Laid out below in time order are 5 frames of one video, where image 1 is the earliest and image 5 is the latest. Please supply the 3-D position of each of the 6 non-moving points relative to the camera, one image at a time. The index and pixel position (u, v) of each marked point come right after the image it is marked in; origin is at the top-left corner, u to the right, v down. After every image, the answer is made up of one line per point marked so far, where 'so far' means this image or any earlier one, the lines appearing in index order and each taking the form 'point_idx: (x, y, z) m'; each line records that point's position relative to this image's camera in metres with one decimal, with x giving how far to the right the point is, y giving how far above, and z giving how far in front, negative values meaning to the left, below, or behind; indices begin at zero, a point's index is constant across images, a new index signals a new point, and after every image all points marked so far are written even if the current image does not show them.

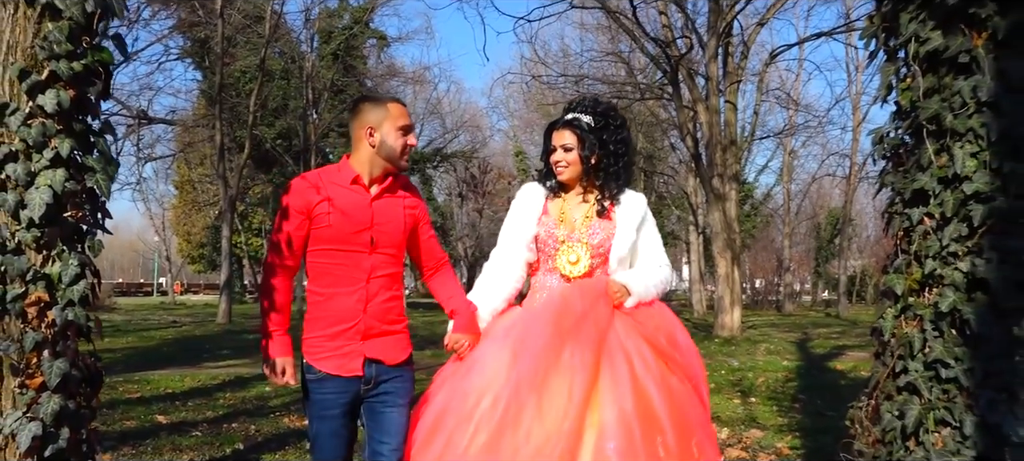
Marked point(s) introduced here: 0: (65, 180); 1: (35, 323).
0: (-1.7, +0.2, +3.7) m
1: (-1.8, -0.3, +3.7) m
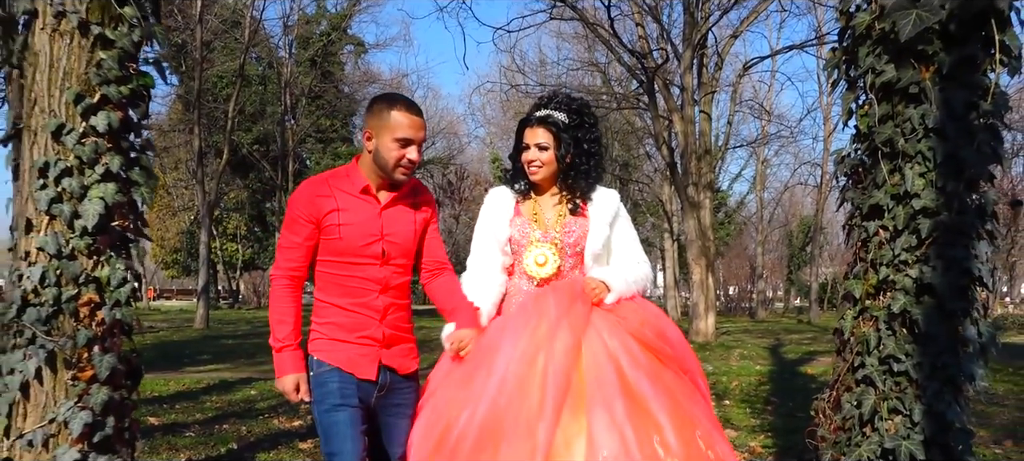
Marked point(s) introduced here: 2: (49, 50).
0: (-1.6, +0.1, +4.1) m
1: (-1.7, -0.4, +4.1) m
2: (-1.9, +0.7, +4.1) m
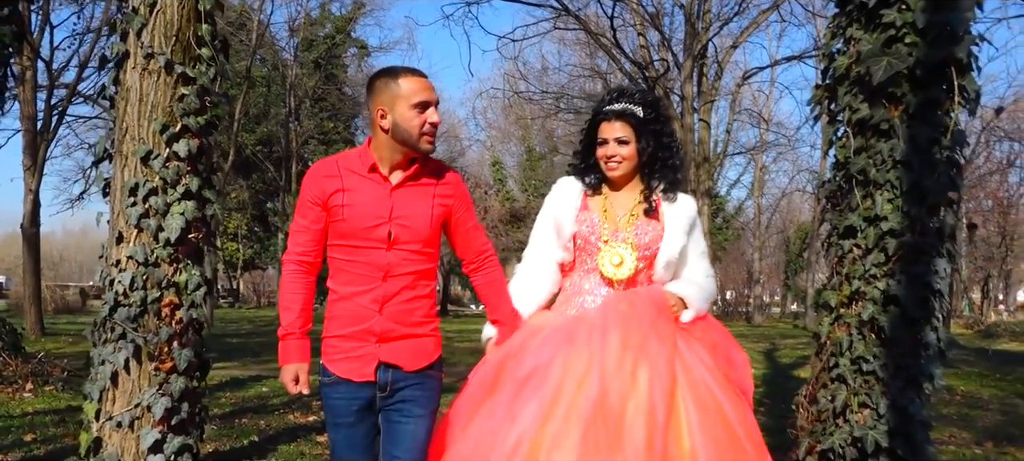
0: (-1.5, +0.1, +4.8) m
1: (-1.6, -0.4, +4.8) m
2: (-1.8, +0.7, +4.7) m
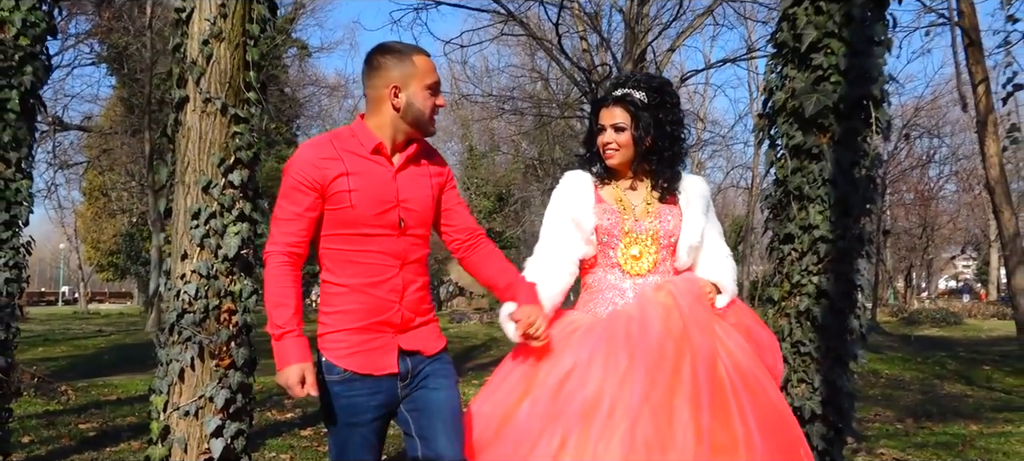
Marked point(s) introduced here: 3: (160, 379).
0: (-1.5, 0.0, +5.7) m
1: (-1.6, -0.5, +5.7) m
2: (-1.8, +0.6, +5.6) m
3: (-2.0, -0.8, +5.7) m
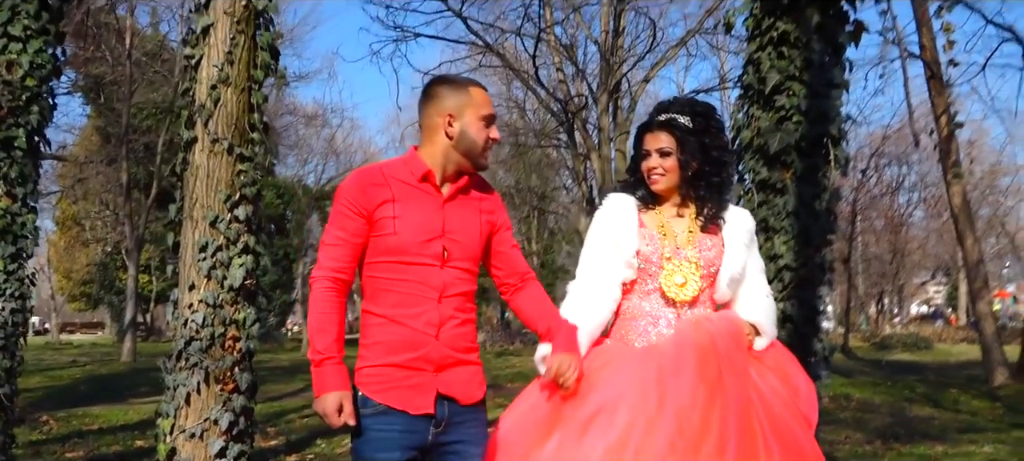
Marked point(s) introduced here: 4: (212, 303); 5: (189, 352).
0: (-1.6, -0.2, +6.1) m
1: (-1.7, -0.7, +6.0) m
2: (-1.8, +0.4, +6.0) m
3: (-2.1, -1.0, +6.0) m
4: (-1.8, -0.4, +6.0) m
5: (-1.9, -0.7, +5.9) m
